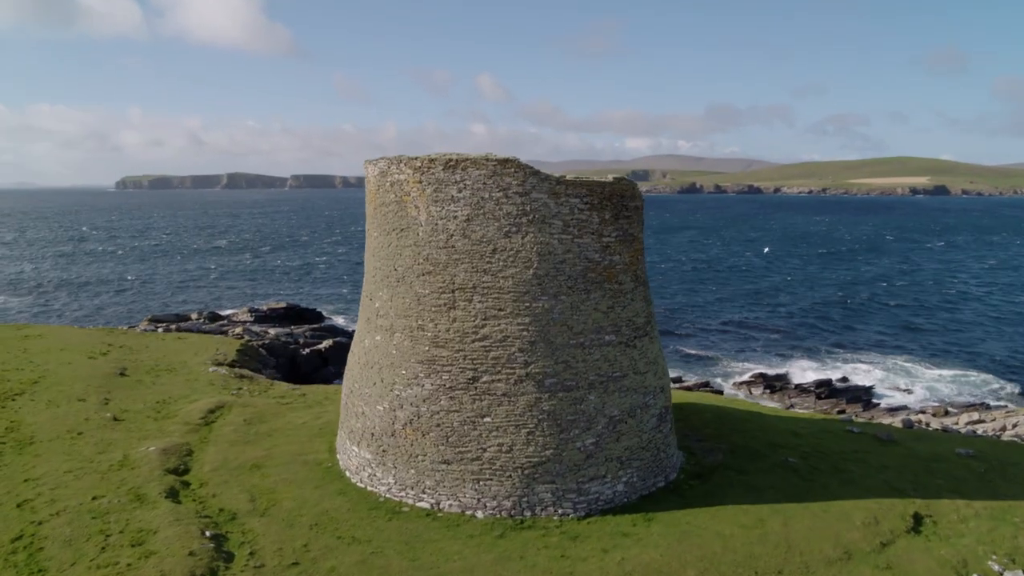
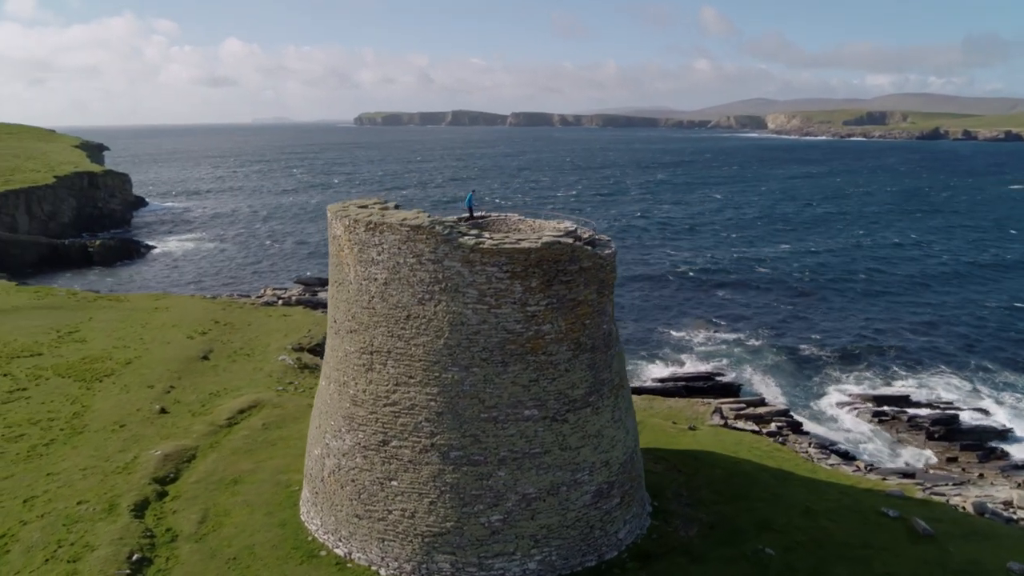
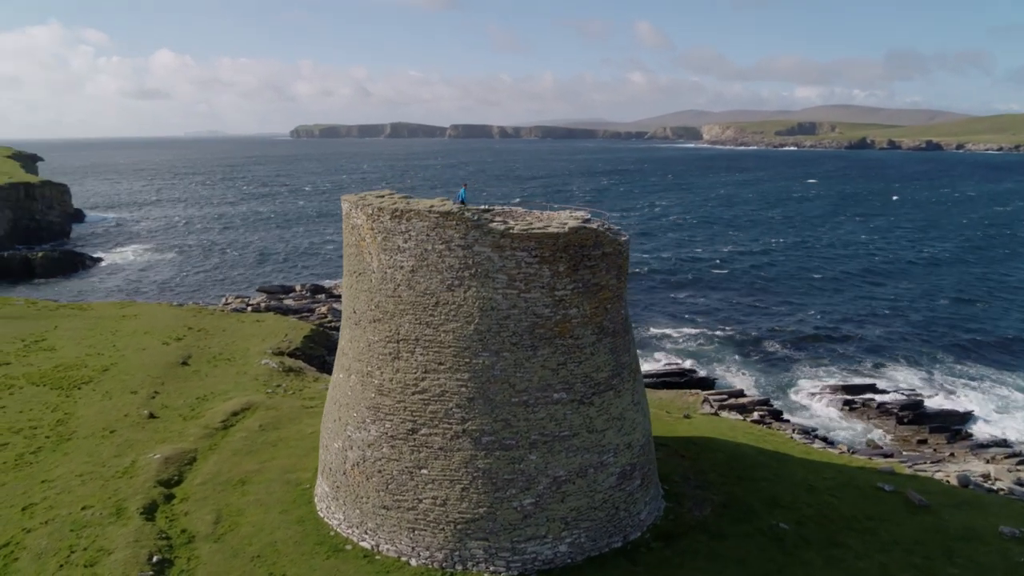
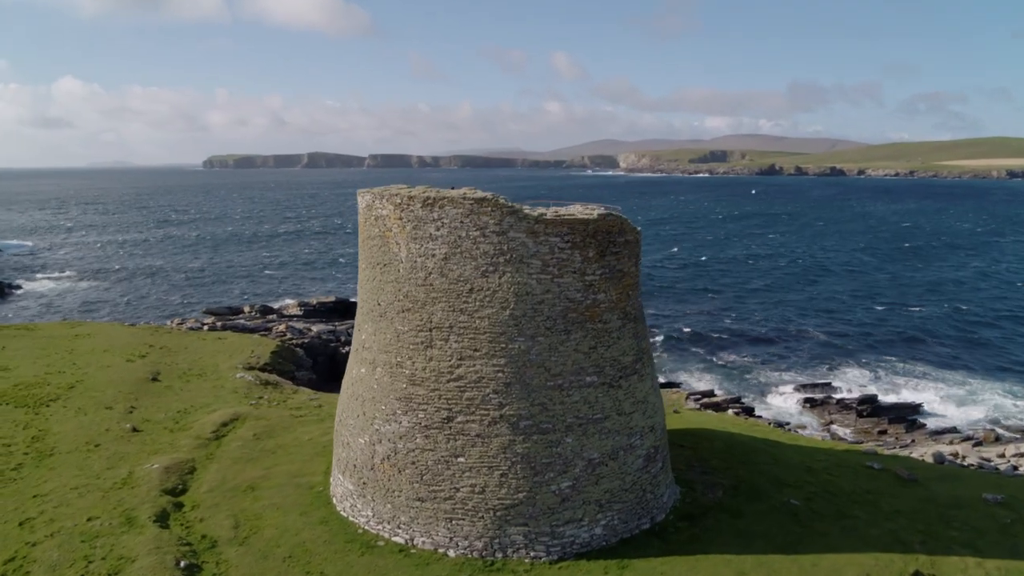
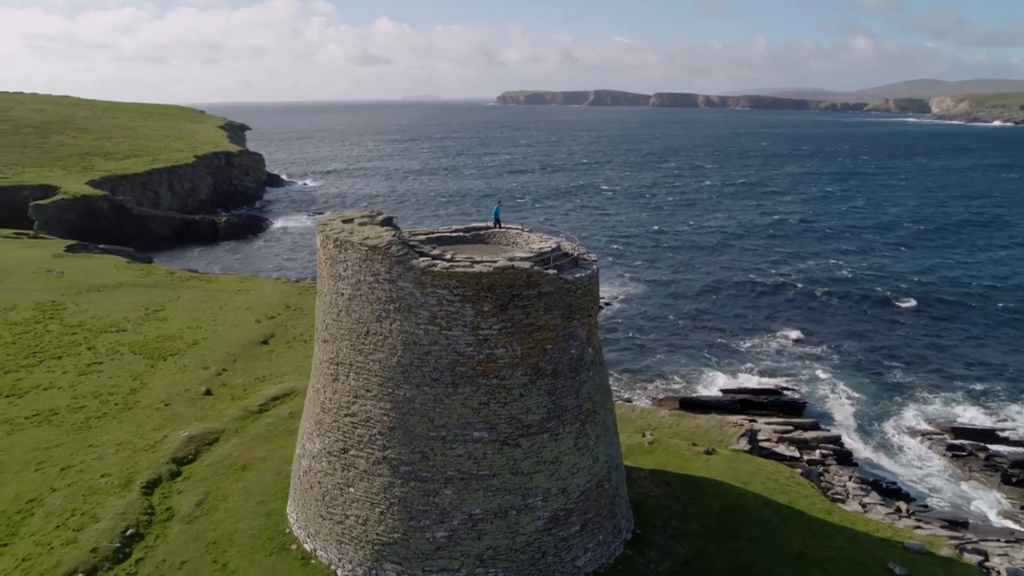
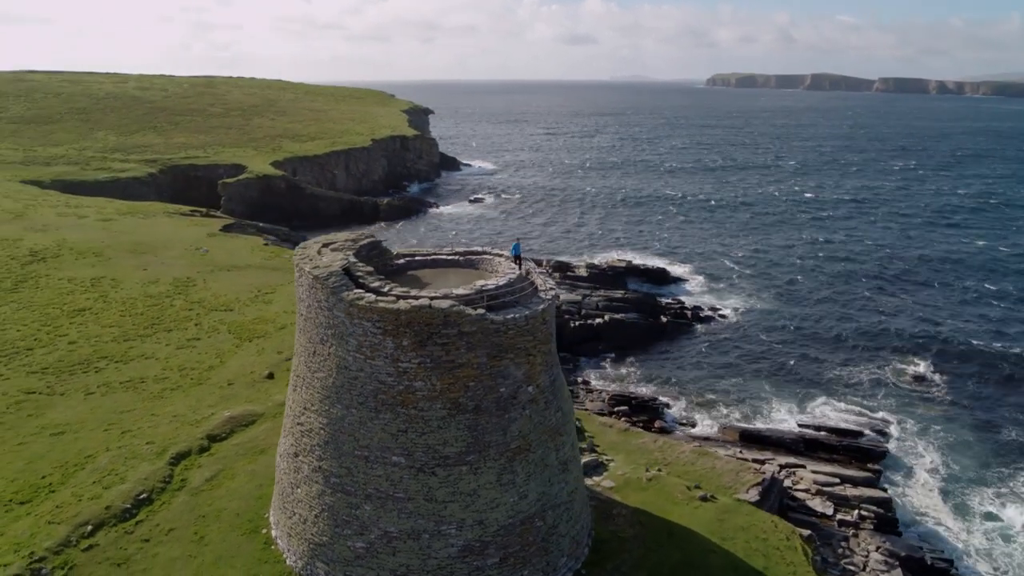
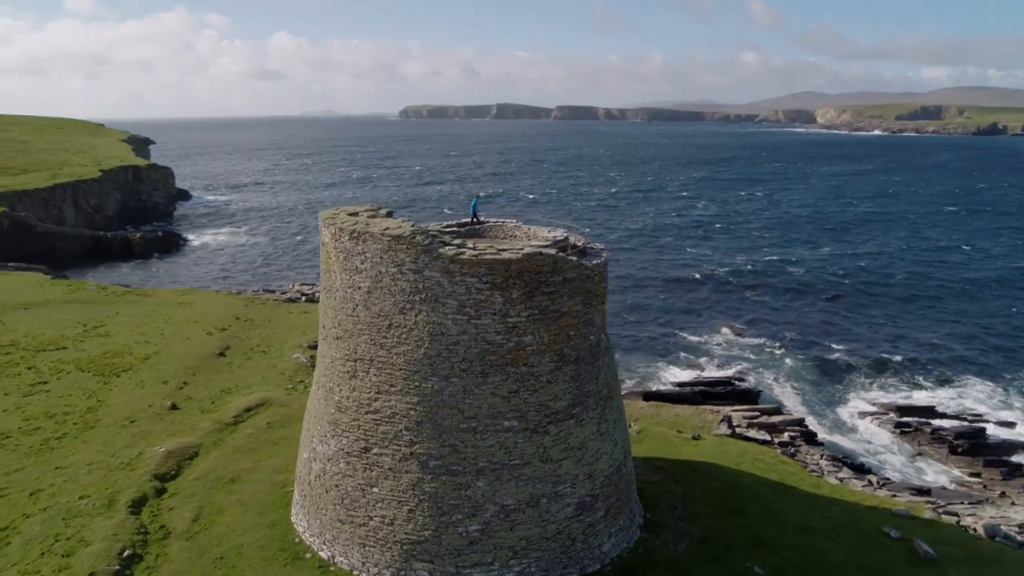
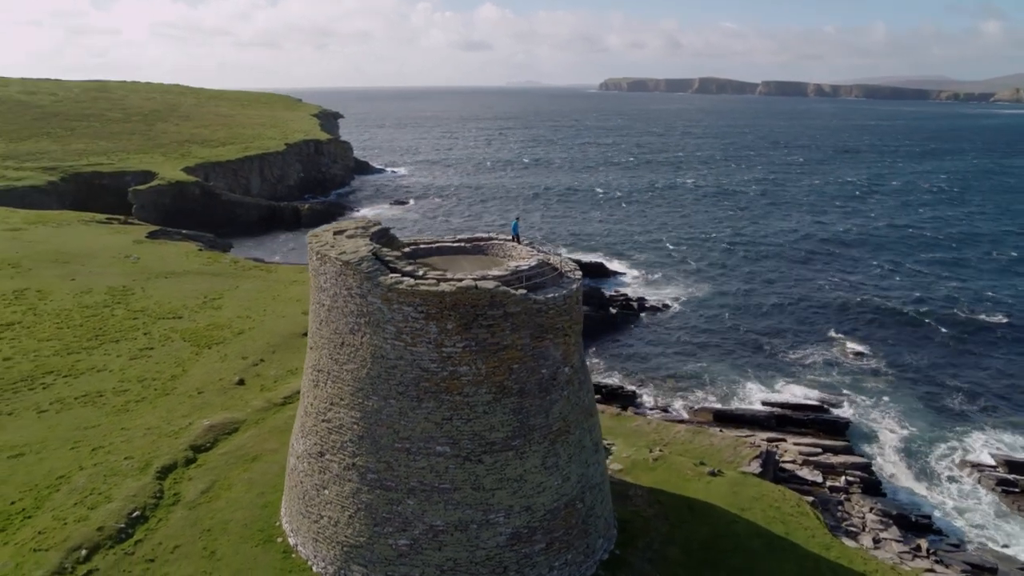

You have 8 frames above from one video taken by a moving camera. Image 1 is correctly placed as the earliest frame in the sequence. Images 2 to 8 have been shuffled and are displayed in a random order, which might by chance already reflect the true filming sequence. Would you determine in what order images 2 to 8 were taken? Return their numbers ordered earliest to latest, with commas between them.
4, 3, 2, 7, 5, 8, 6
